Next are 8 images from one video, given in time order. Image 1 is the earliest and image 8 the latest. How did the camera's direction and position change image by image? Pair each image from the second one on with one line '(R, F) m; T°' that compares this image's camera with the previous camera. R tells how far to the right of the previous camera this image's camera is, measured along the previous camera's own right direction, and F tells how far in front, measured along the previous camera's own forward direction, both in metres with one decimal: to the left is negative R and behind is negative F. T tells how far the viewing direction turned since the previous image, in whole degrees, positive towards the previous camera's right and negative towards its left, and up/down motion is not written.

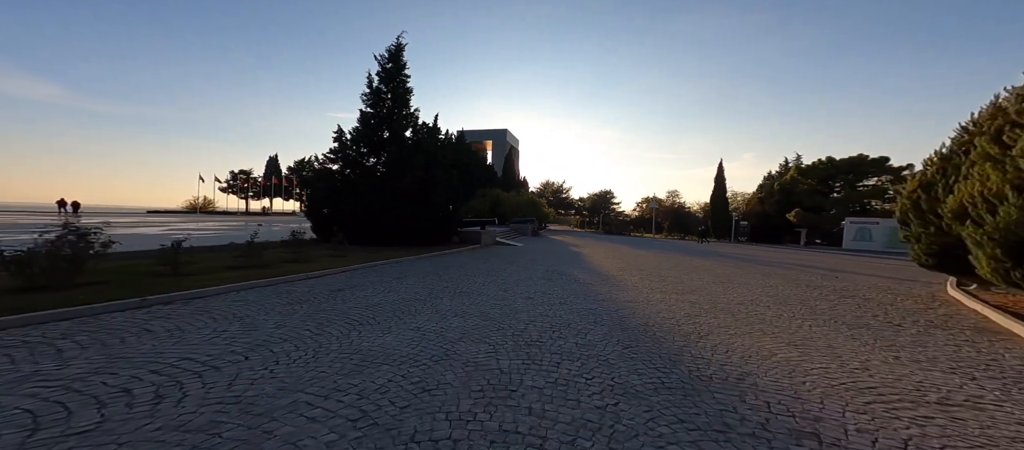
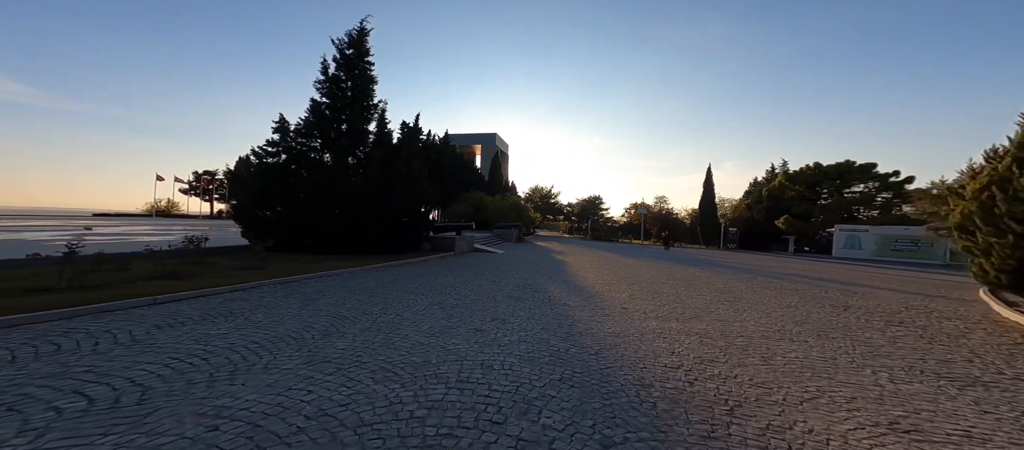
(+0.8, +2.3) m; +2°
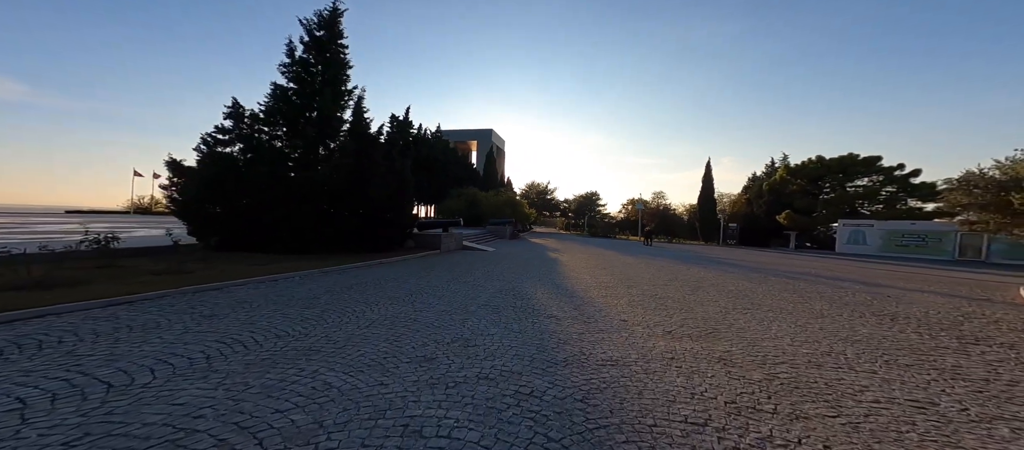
(+0.4, +1.6) m; +1°
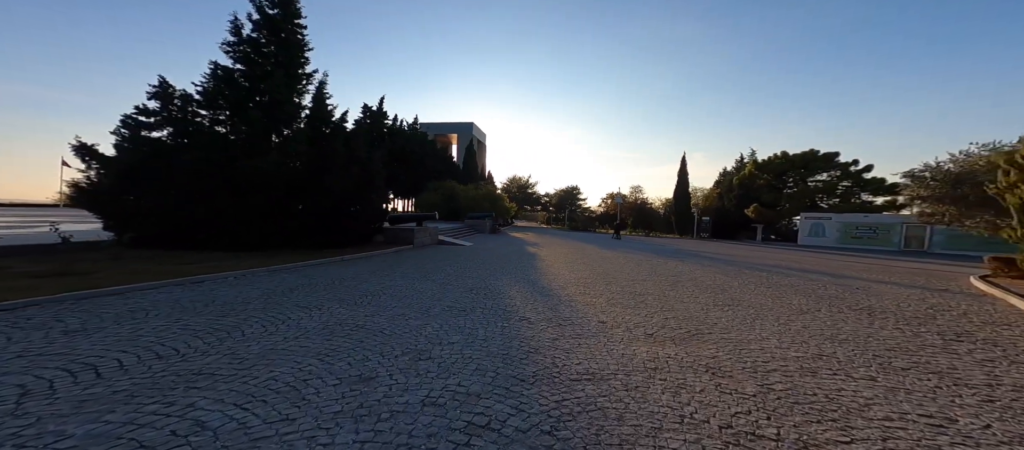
(+0.2, +0.7) m; +4°
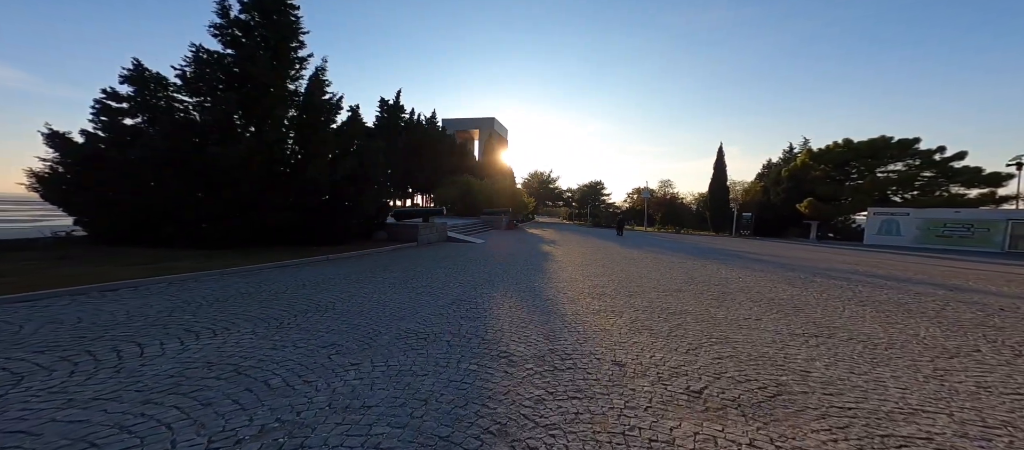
(+0.7, +2.1) m; -5°
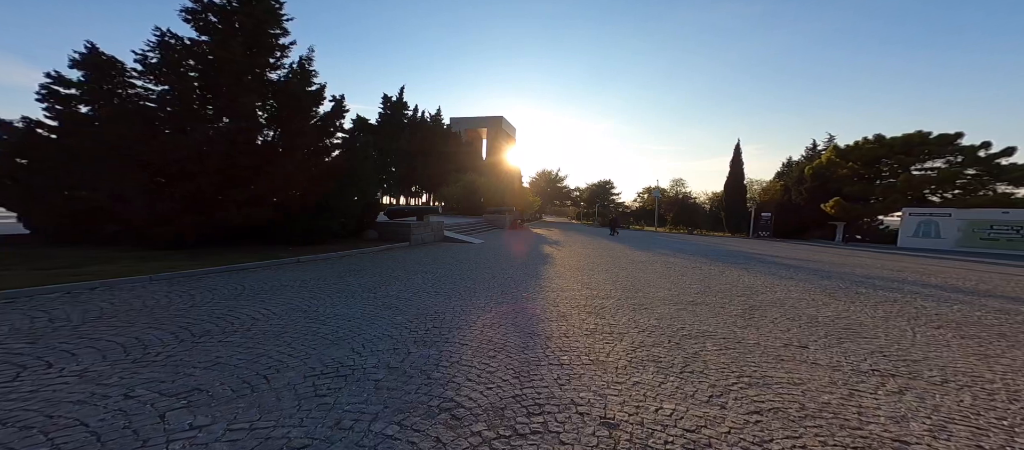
(+0.6, +1.4) m; -2°
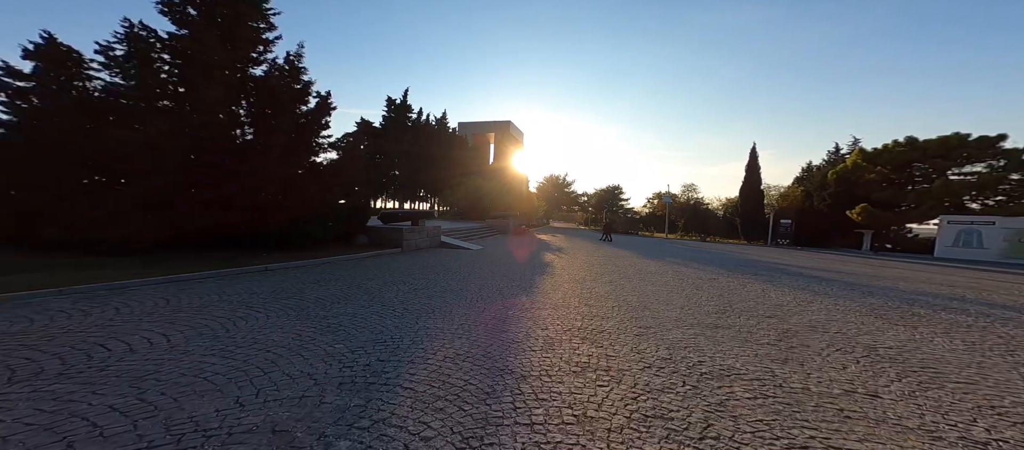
(+0.5, +1.2) m; -2°
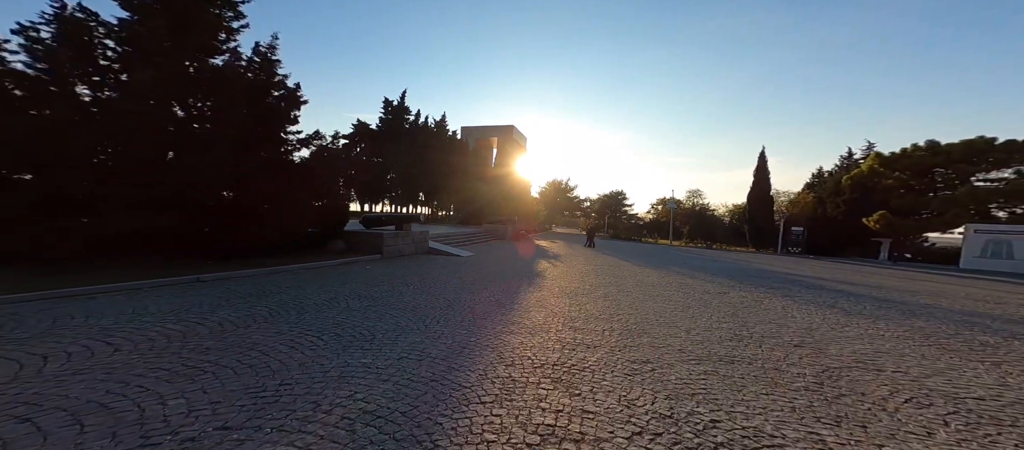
(+0.6, +1.4) m; -1°
